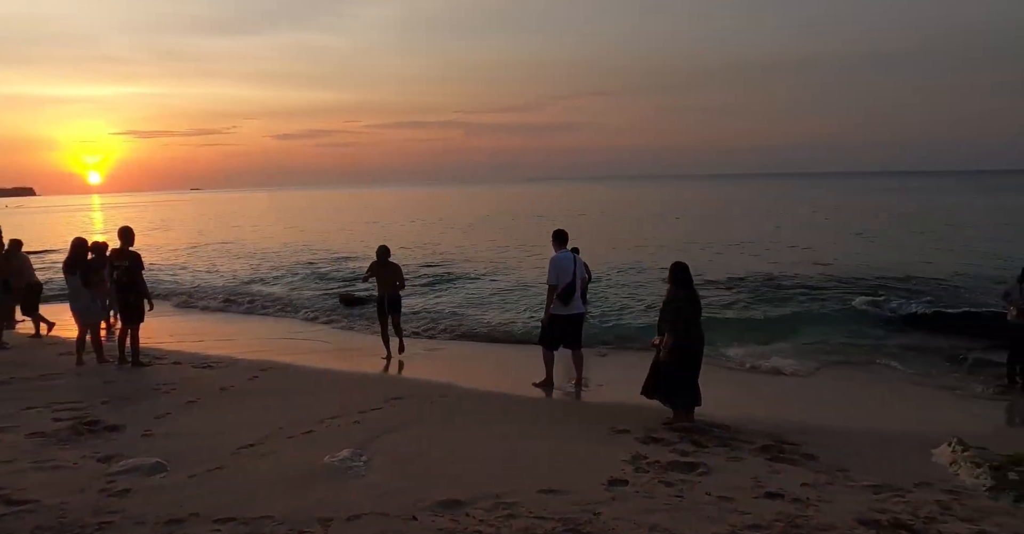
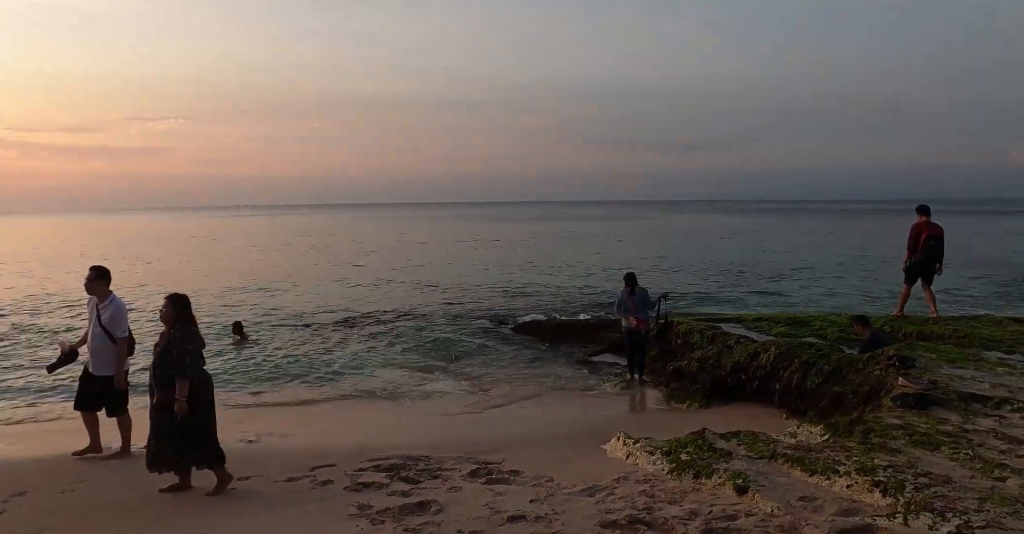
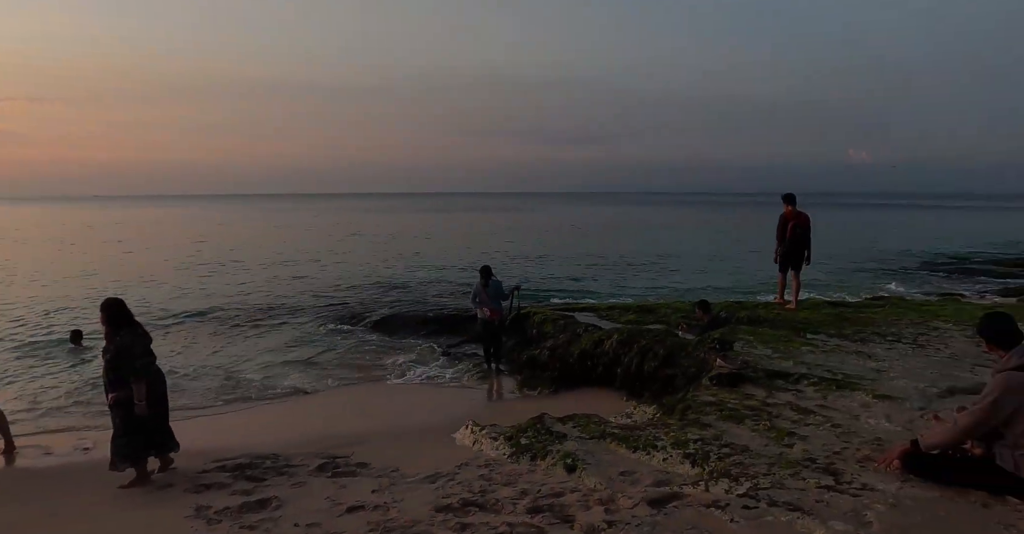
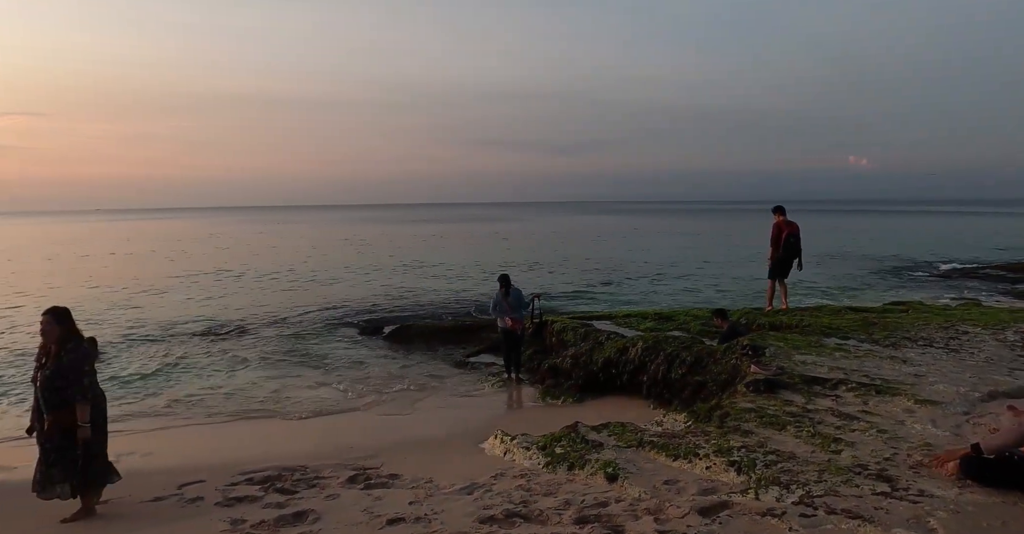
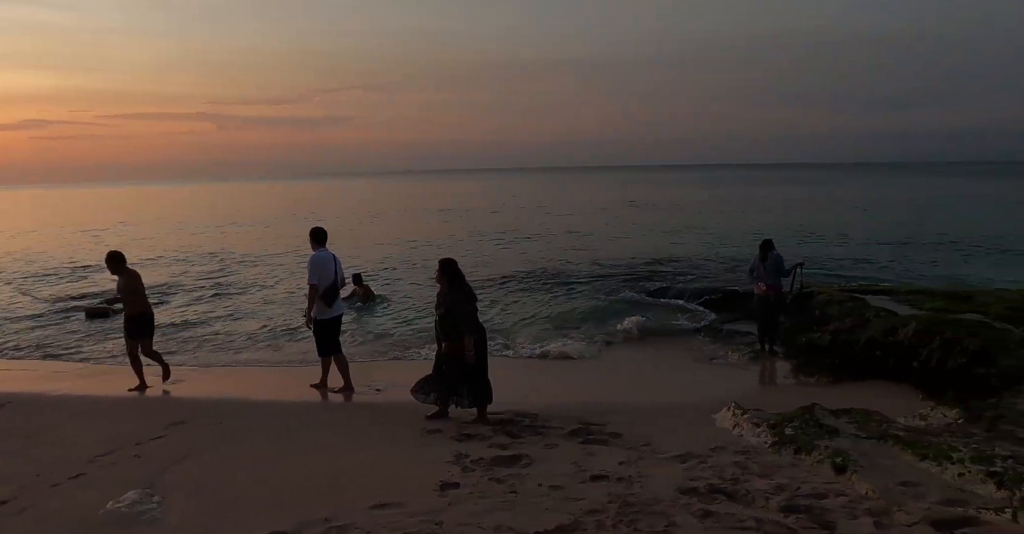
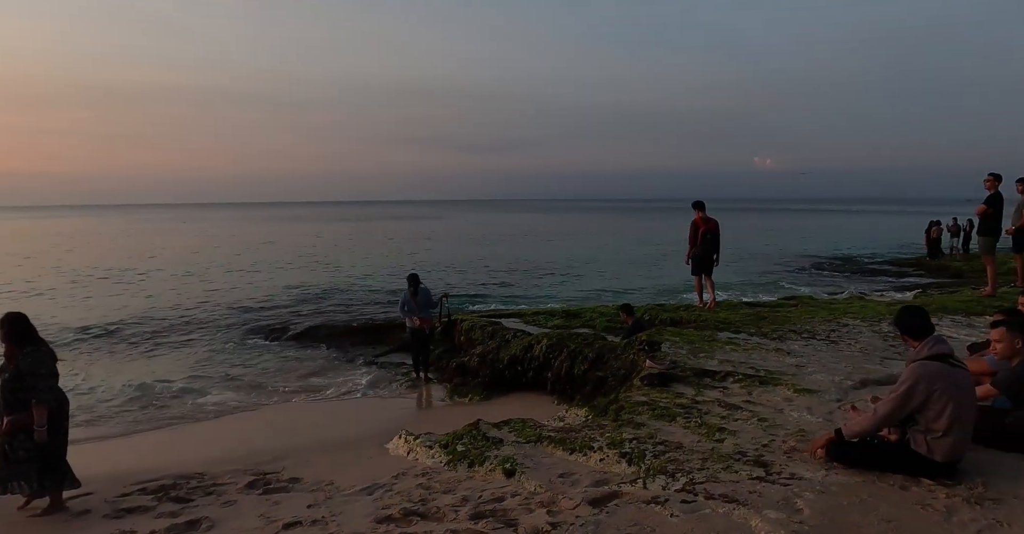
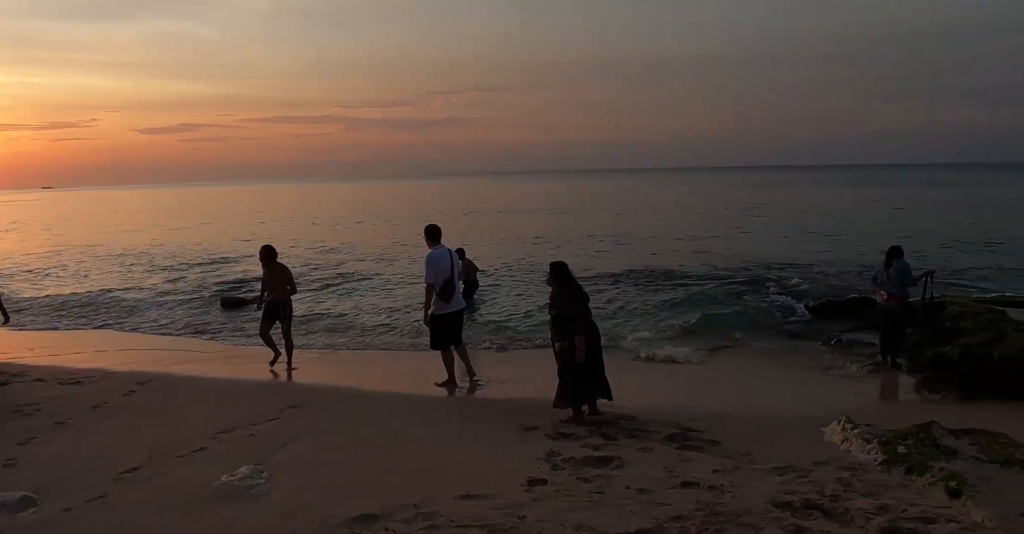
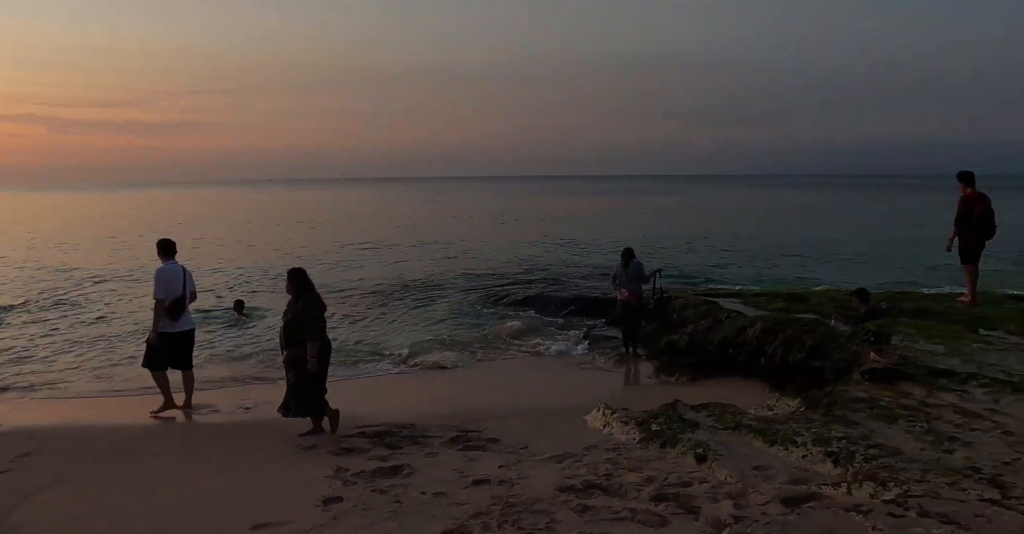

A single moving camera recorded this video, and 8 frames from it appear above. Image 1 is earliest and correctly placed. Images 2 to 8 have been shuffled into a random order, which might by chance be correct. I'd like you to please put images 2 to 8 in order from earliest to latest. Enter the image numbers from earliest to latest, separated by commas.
7, 5, 8, 3, 6, 4, 2
